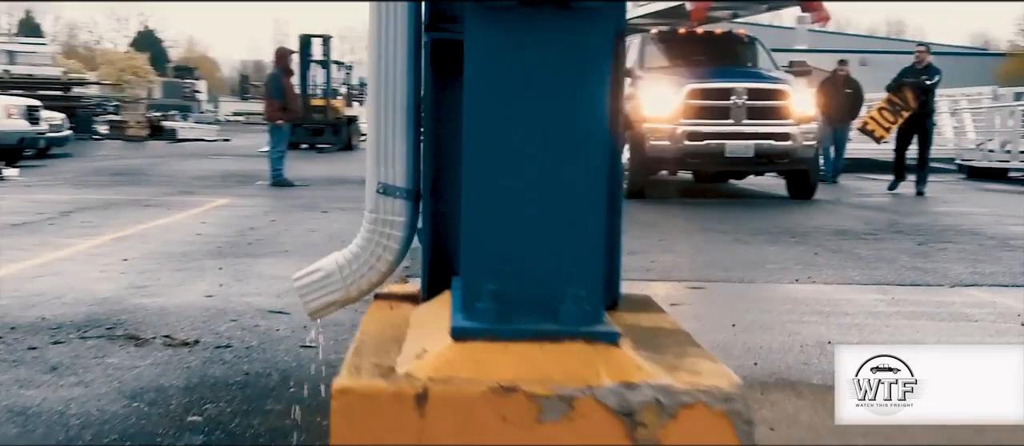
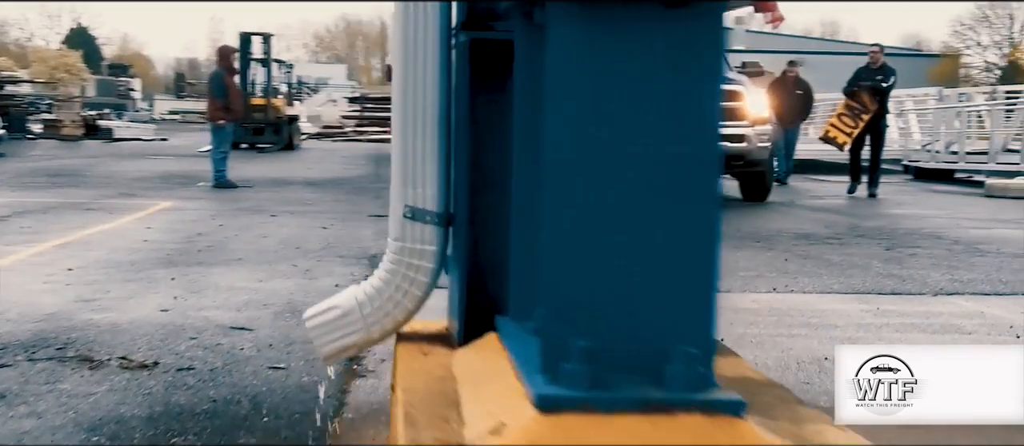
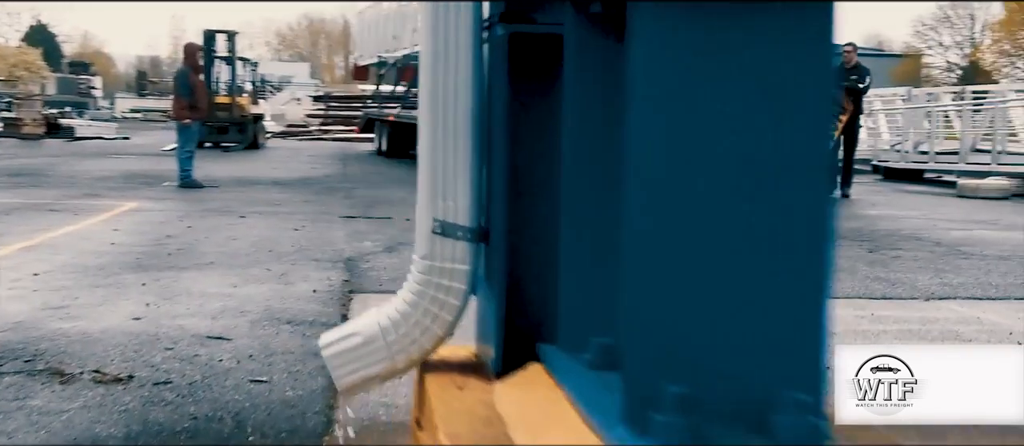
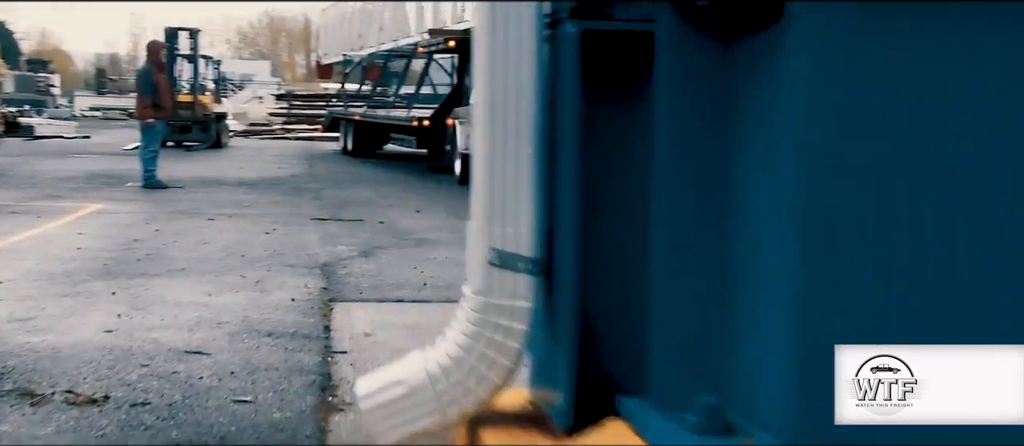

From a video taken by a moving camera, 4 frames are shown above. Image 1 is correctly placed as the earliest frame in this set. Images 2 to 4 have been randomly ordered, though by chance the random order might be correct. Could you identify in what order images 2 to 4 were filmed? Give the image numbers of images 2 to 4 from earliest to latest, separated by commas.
2, 3, 4
